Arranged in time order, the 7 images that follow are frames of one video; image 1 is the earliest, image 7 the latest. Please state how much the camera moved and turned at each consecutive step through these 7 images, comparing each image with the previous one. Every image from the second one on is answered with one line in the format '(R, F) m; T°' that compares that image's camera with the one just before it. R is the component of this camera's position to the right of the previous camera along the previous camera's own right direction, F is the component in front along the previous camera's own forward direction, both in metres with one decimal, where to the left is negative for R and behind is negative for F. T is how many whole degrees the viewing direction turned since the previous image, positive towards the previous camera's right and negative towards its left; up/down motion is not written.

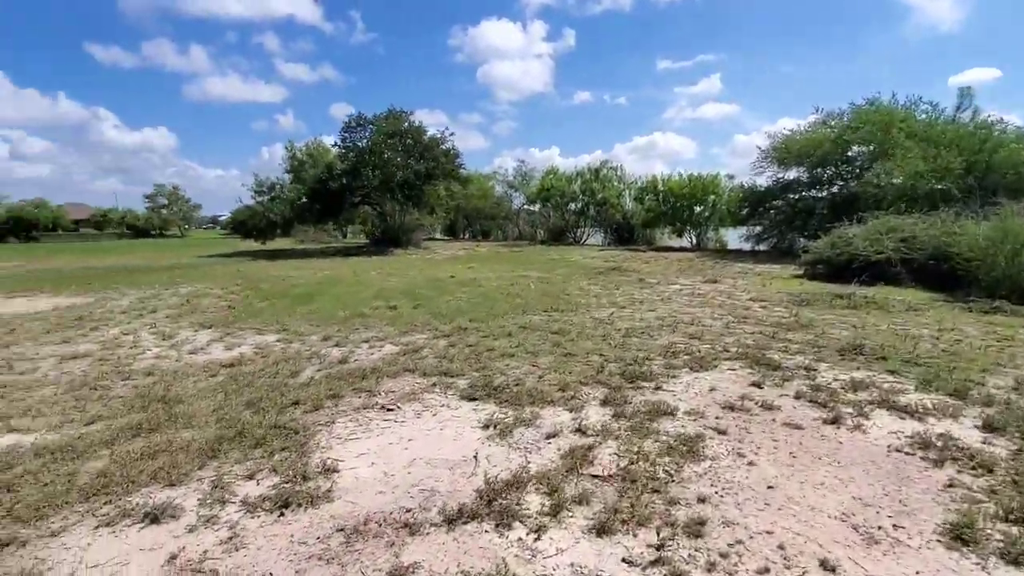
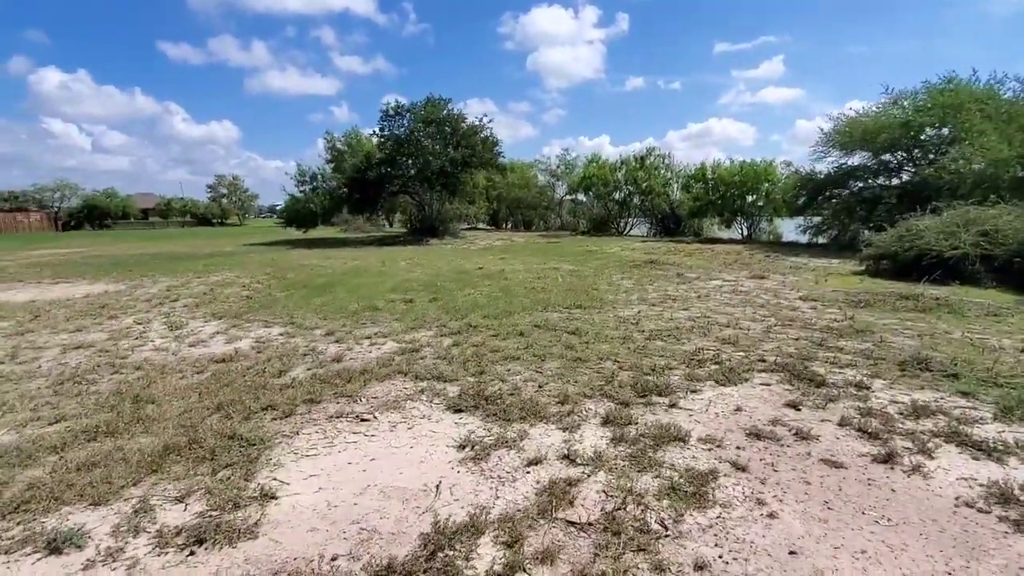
(+0.4, +0.6) m; -5°
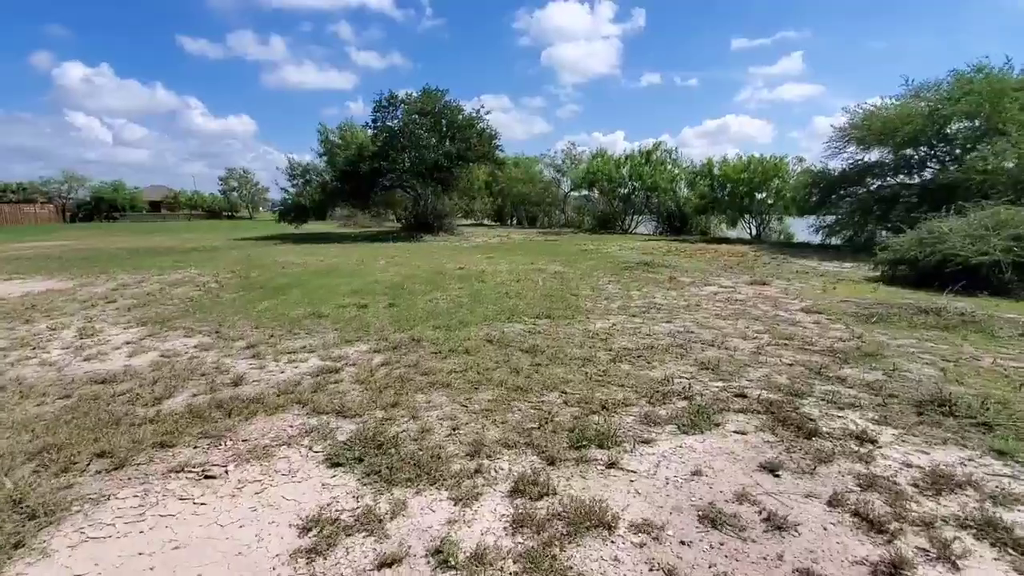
(+0.7, +0.9) m; -1°
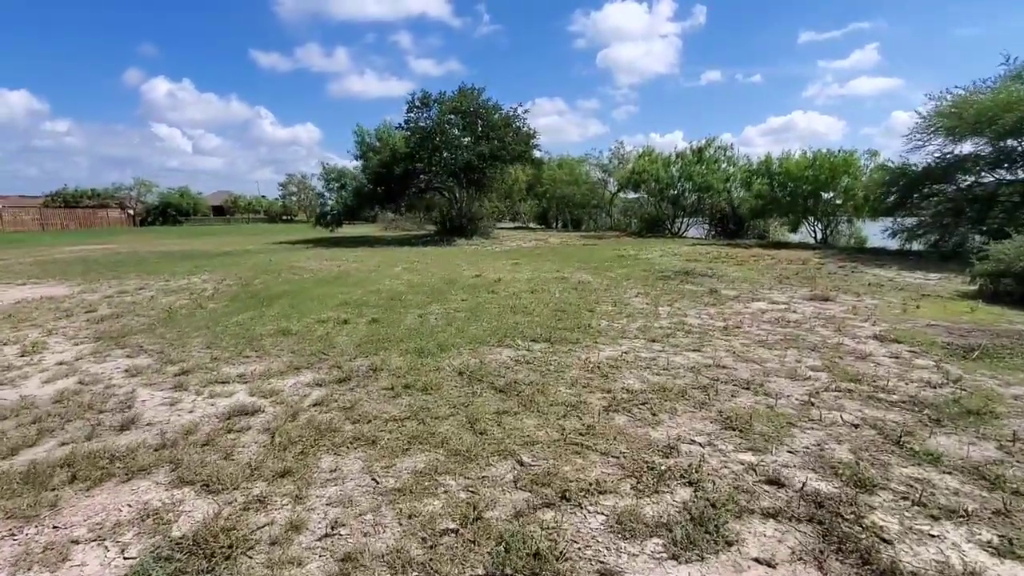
(+0.7, +1.2) m; -6°
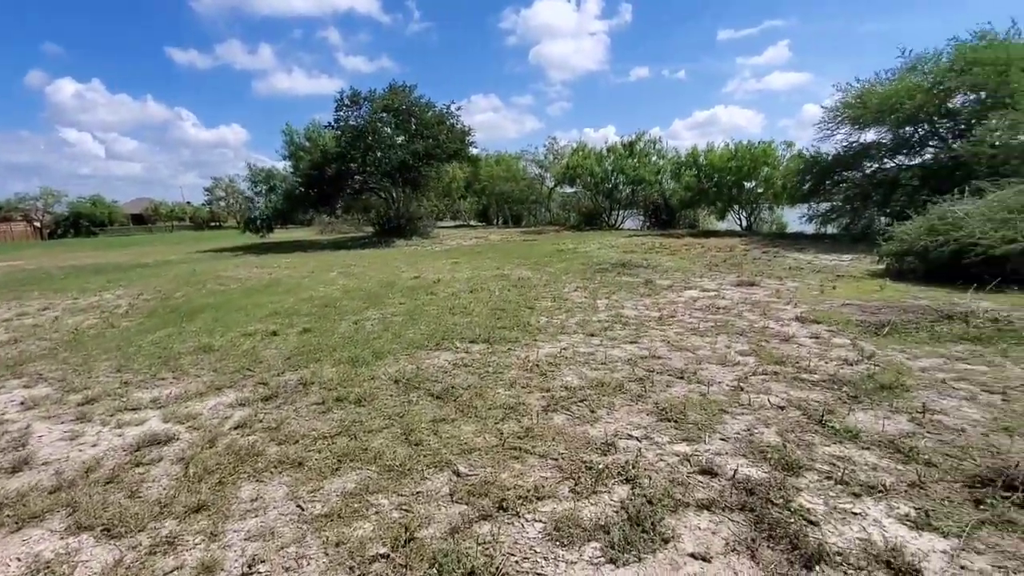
(+0.1, +0.1) m; +6°
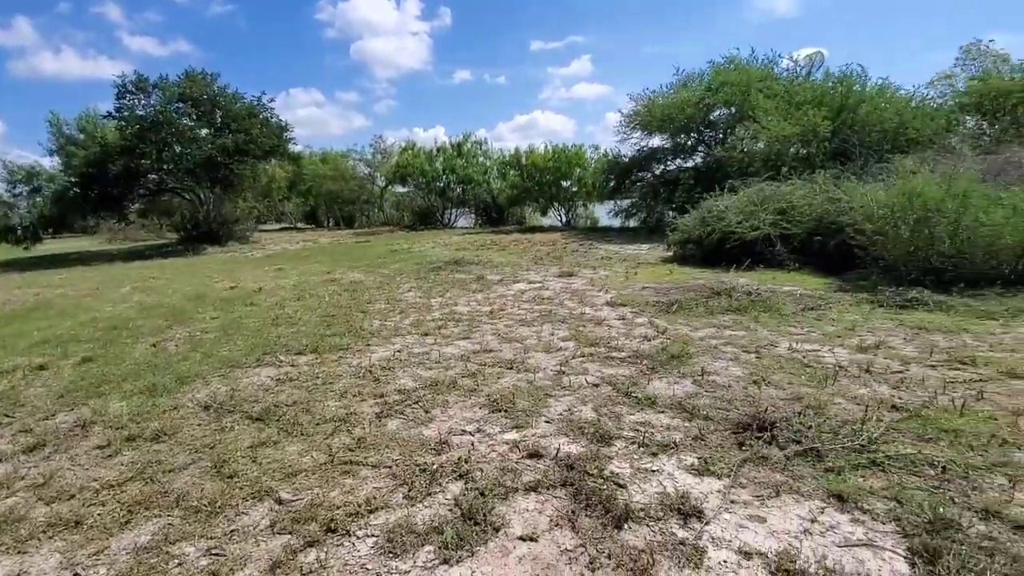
(+0.1, 0.0) m; +17°
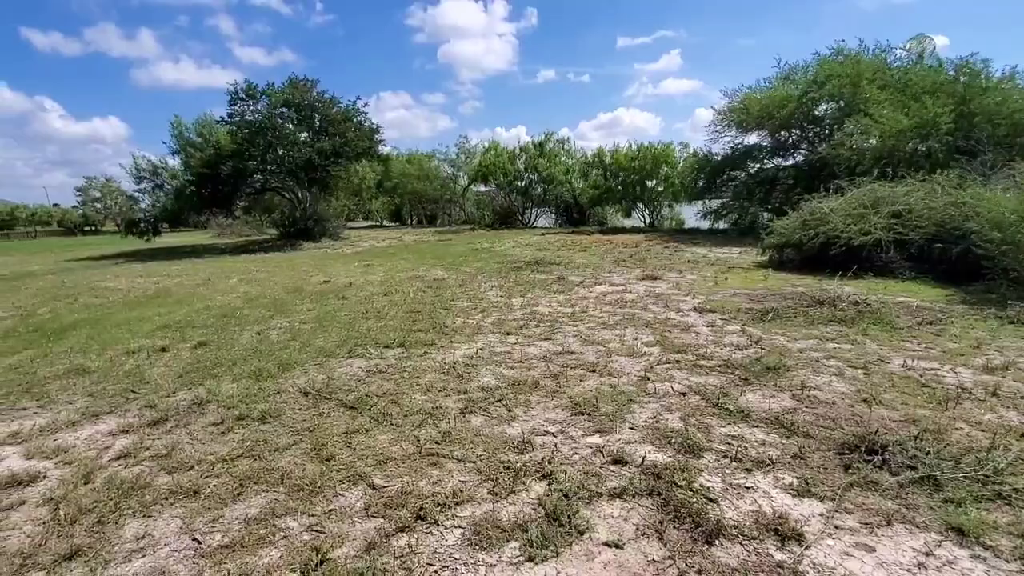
(-0.1, 0.0) m; -8°
